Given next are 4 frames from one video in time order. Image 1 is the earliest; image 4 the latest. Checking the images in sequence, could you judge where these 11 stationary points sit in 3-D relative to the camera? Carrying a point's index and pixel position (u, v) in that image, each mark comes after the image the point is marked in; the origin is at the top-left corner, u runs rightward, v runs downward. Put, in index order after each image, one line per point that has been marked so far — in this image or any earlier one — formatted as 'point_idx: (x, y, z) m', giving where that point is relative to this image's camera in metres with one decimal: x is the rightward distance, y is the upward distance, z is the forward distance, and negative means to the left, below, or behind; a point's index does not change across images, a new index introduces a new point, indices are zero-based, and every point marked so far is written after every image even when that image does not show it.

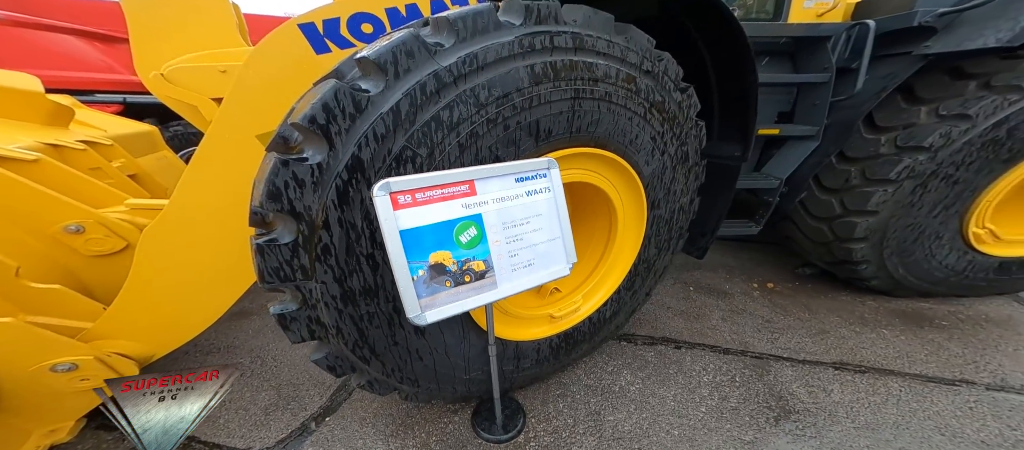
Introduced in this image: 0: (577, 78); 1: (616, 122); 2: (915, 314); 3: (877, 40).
0: (+0.2, +0.4, +0.8) m
1: (+0.3, +0.3, +0.9) m
2: (+2.0, -0.4, +1.7) m
3: (+1.6, +0.9, +1.6) m
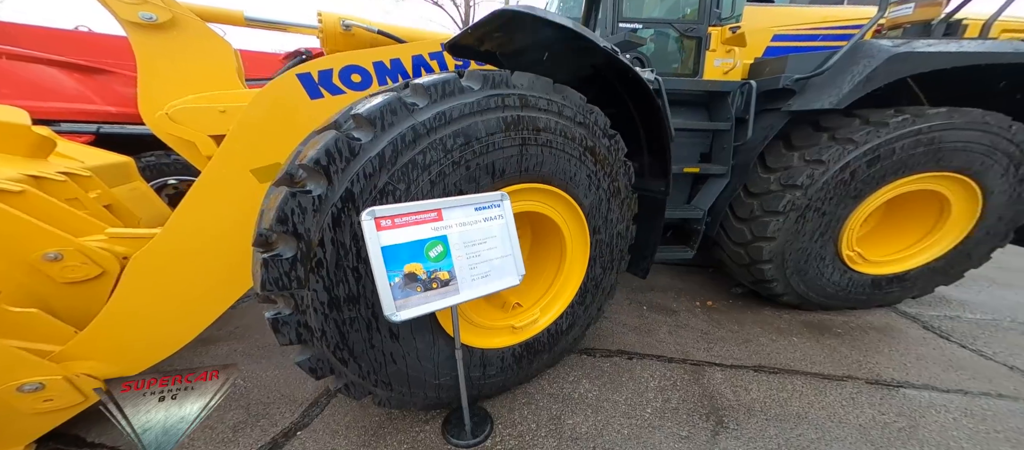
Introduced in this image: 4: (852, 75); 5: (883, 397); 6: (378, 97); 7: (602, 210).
0: (0.0, +0.3, +1.1) m
1: (+0.2, +0.2, +1.2) m
2: (+1.8, -0.6, +2.0) m
3: (+1.4, +0.7, +2.0) m
4: (+1.6, +0.8, +1.9) m
5: (+1.6, -0.7, +1.4) m
6: (-0.4, +0.4, +1.0) m
7: (+0.4, +0.1, +1.3) m
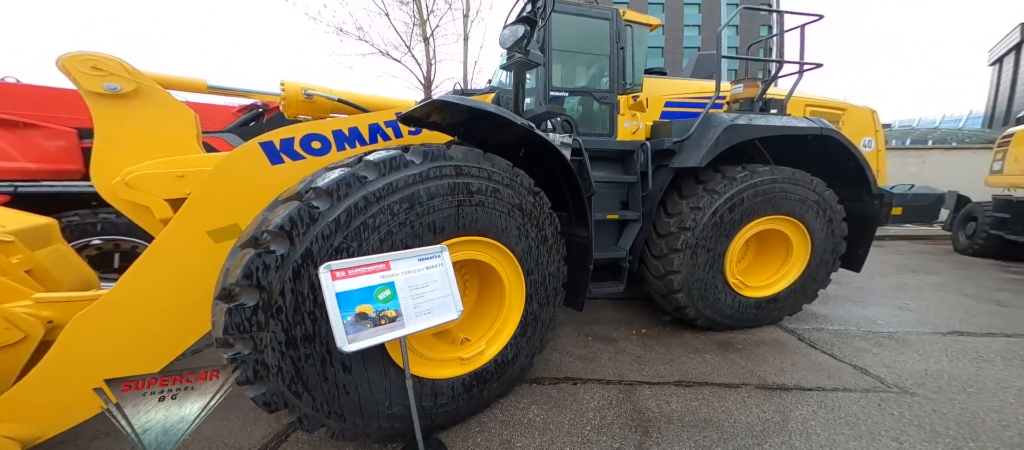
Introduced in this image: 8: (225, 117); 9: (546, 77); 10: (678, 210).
0: (-0.2, +0.1, +1.4) m
1: (-0.1, 0.0, +1.5) m
2: (+1.5, -0.8, +2.3) m
3: (+1.0, +0.5, +2.4) m
4: (+1.3, +0.5, +2.4) m
5: (+1.3, -0.9, +1.8) m
6: (-0.7, +0.2, +1.2) m
7: (+0.1, -0.1, +1.6) m
8: (-3.7, +1.4, +4.4) m
9: (+0.3, +1.2, +2.7) m
10: (+1.1, +0.1, +2.3) m
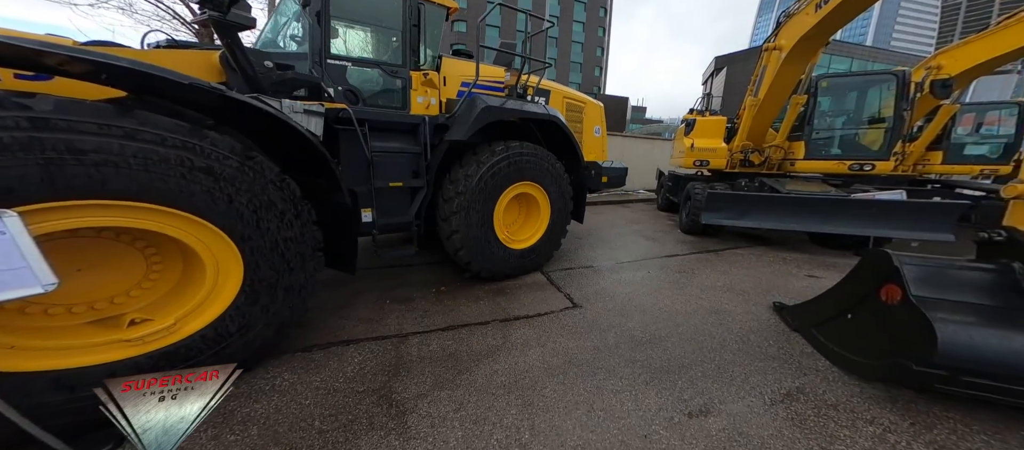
0: (-1.4, +0.2, +1.2) m
1: (-1.3, +0.2, +1.3) m
2: (-0.1, -0.5, +2.8) m
3: (-0.6, +0.7, +2.6) m
4: (-0.3, +0.8, +2.6) m
5: (0.0, -0.7, +2.2) m
6: (-1.7, +0.3, +0.9) m
7: (-1.1, 0.0, +1.6) m
8: (-5.7, +1.5, +2.7) m
9: (-1.4, +1.4, +2.5) m
10: (-0.4, +0.4, +2.5) m
